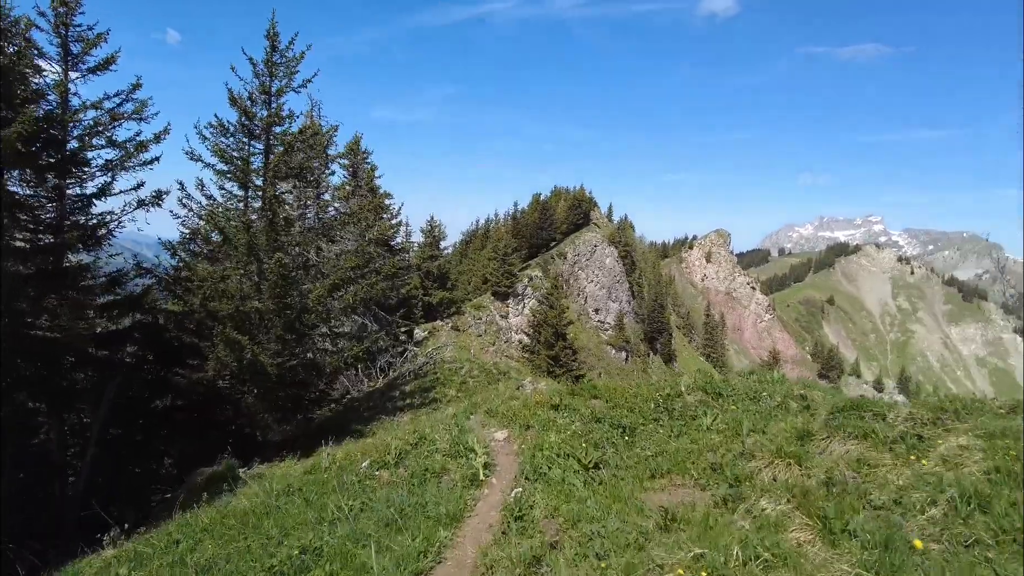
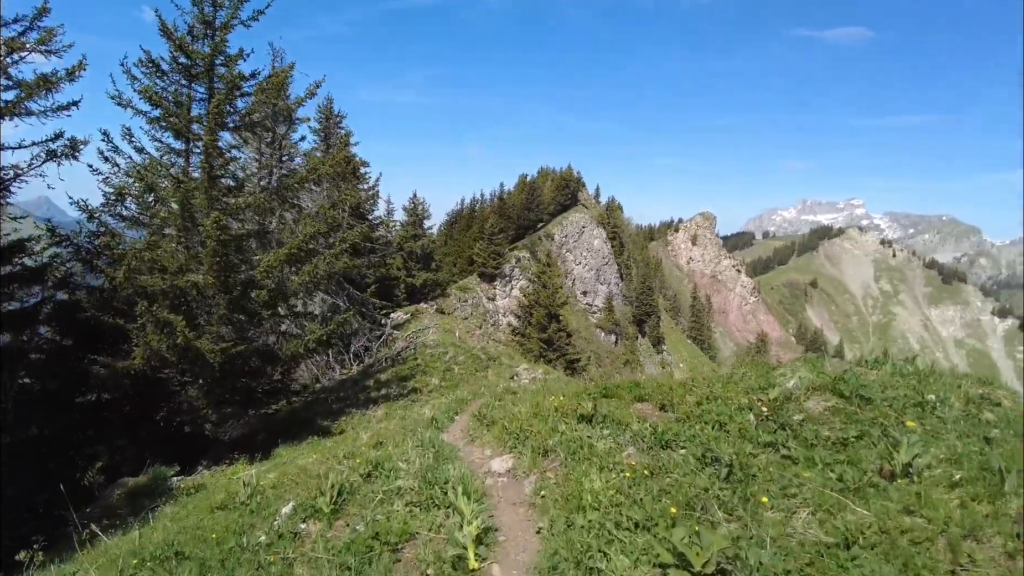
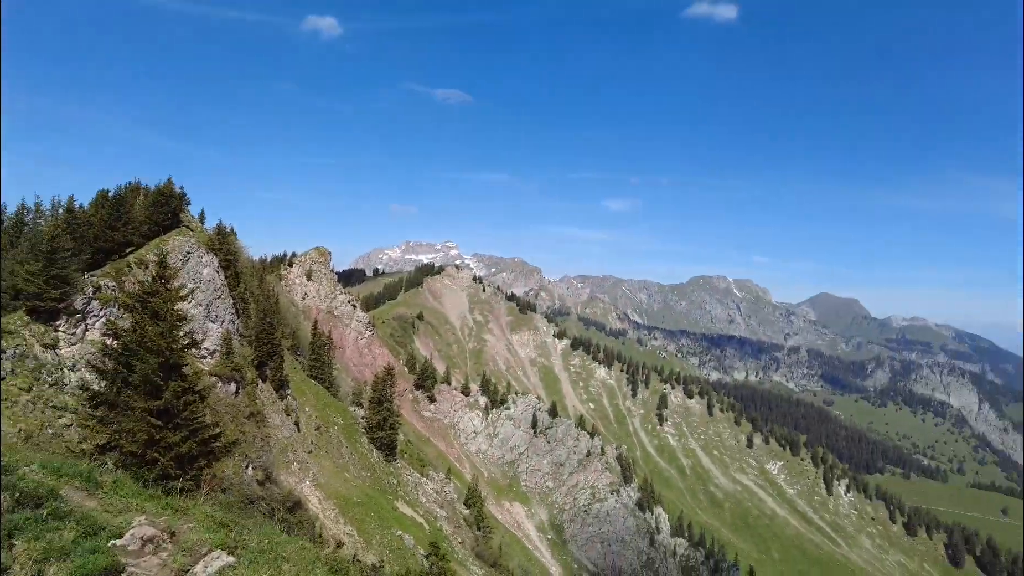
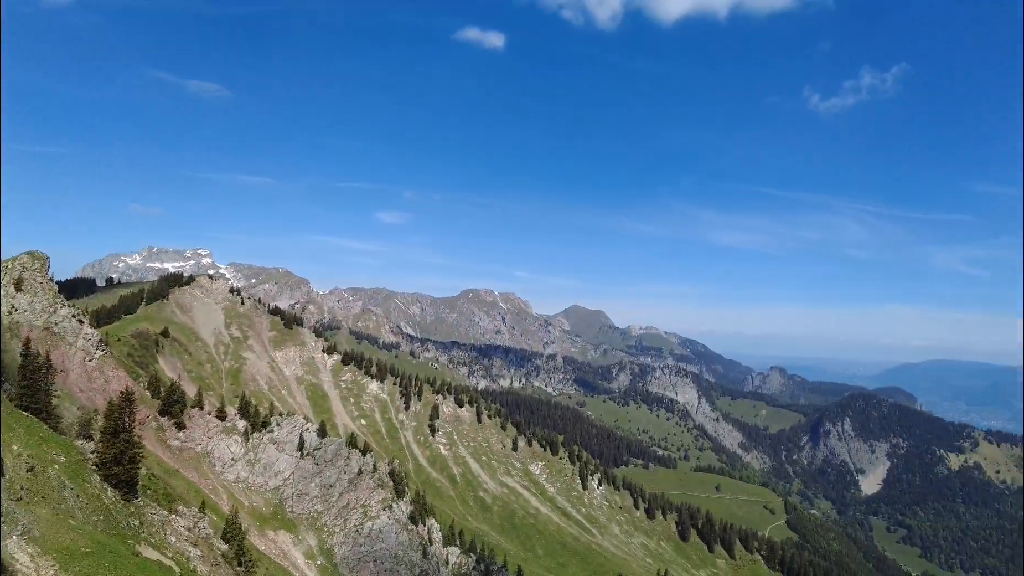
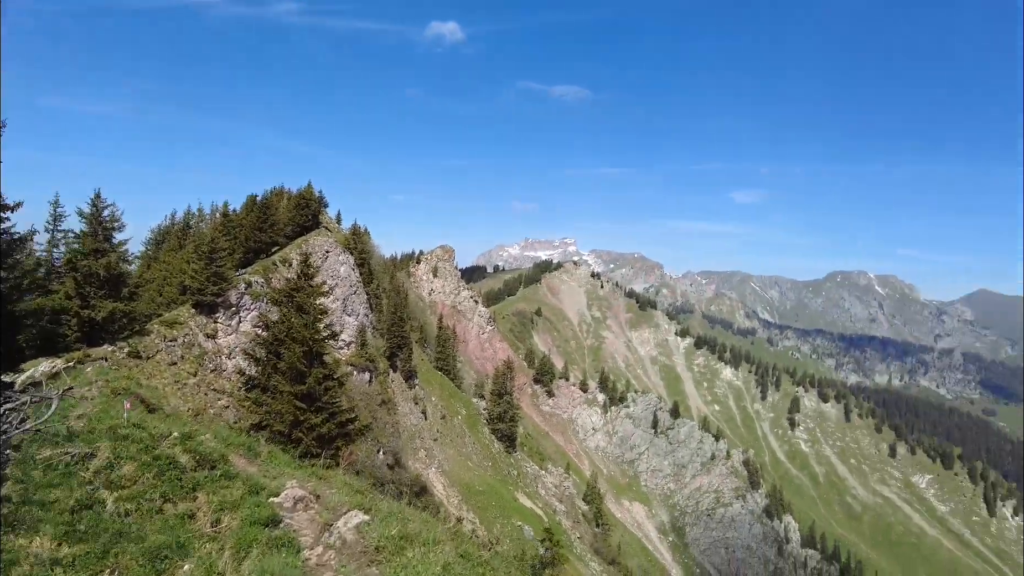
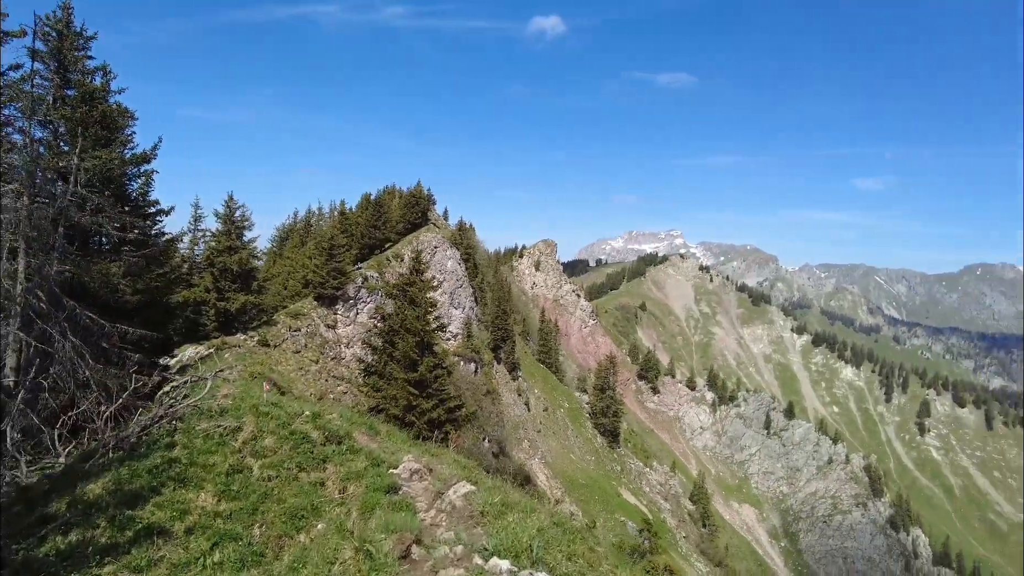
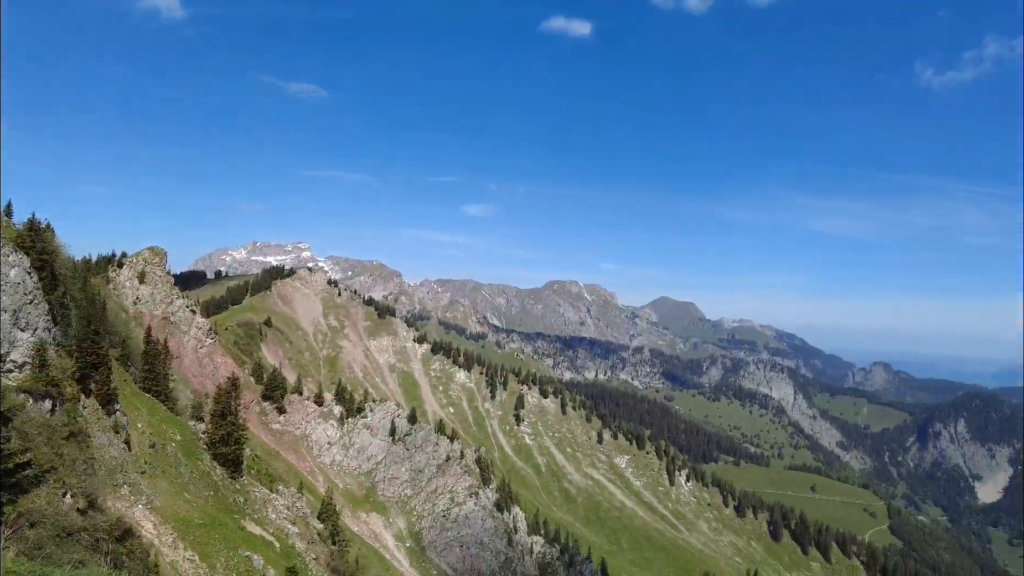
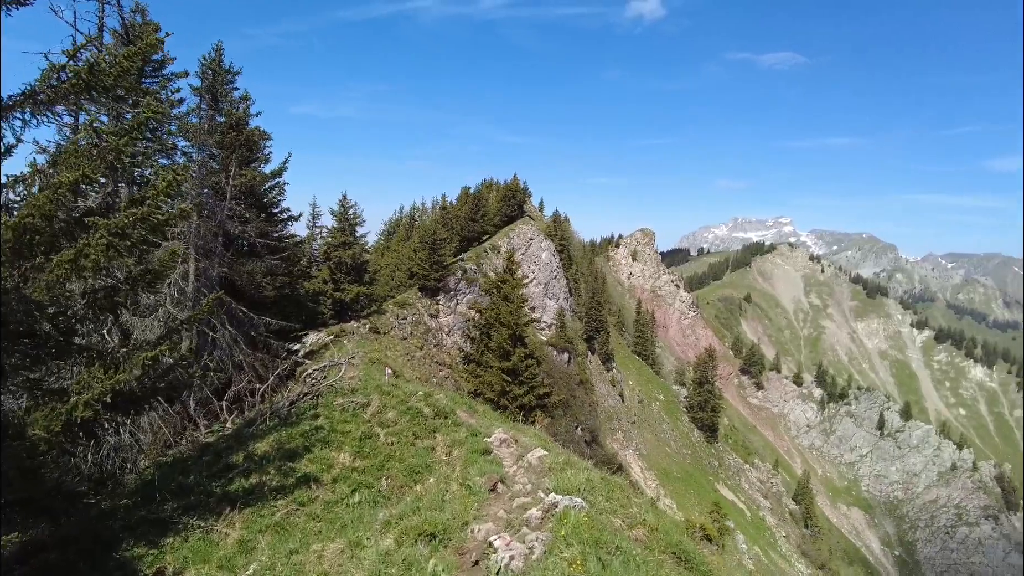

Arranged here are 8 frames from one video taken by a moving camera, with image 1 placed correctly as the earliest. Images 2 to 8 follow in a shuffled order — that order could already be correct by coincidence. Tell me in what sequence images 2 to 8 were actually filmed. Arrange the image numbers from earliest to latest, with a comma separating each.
2, 8, 6, 5, 3, 7, 4
